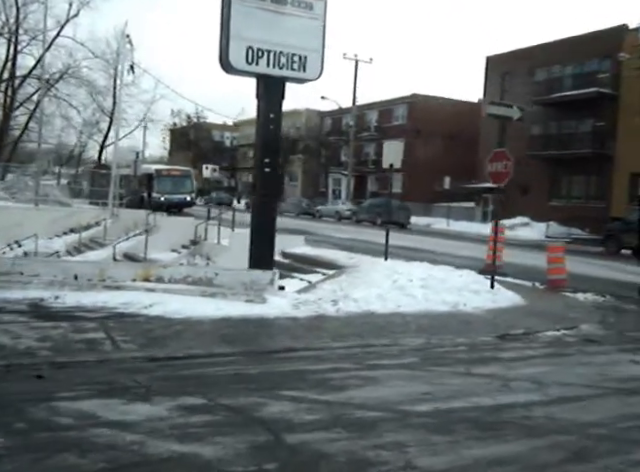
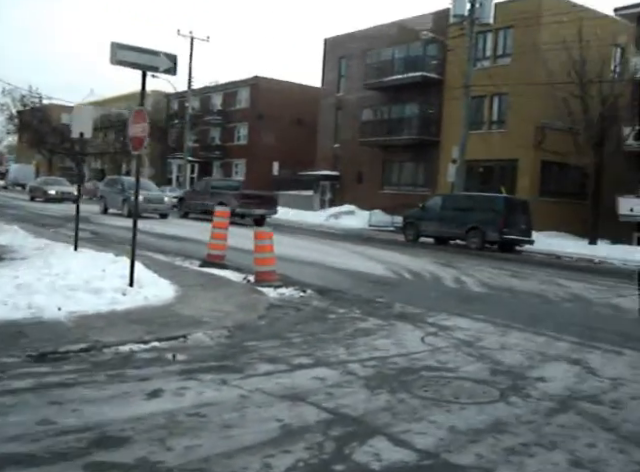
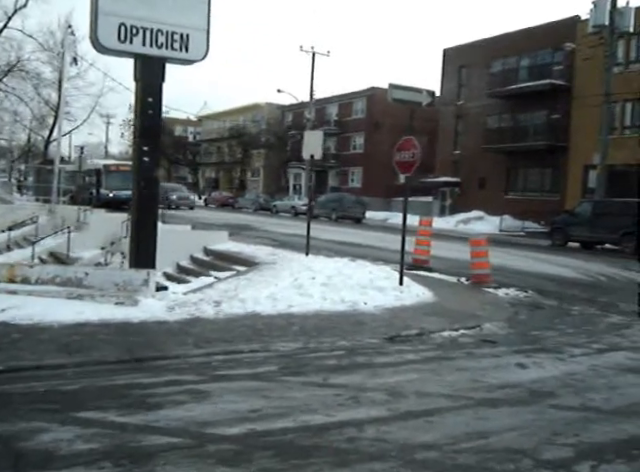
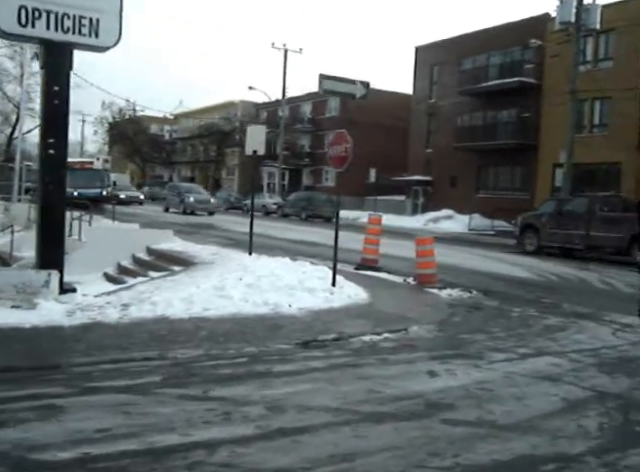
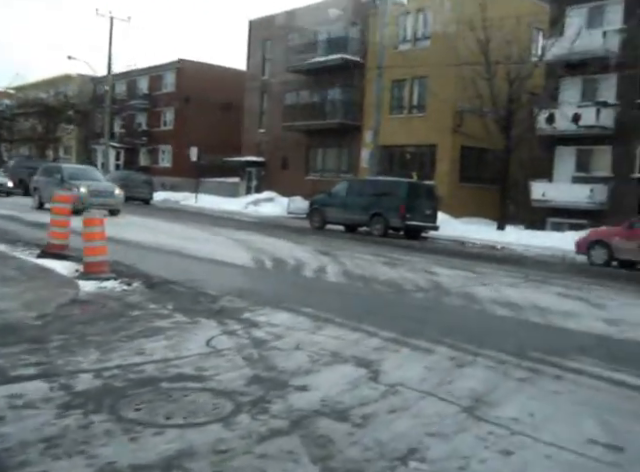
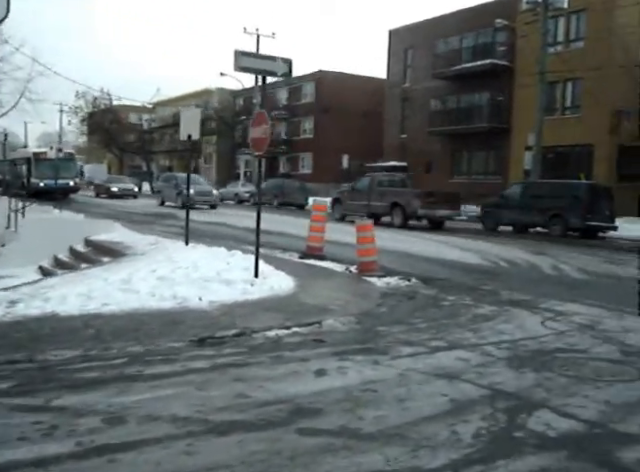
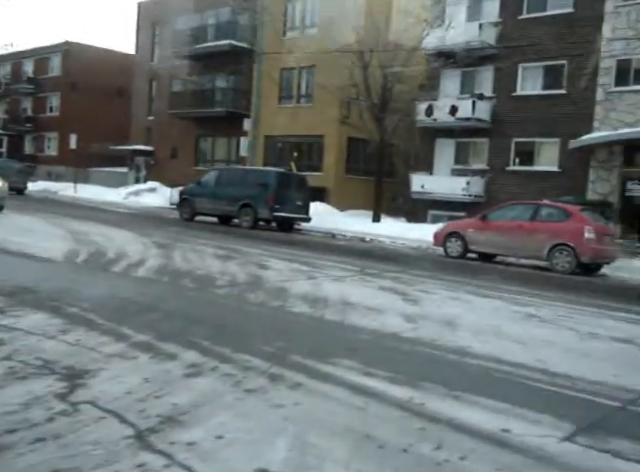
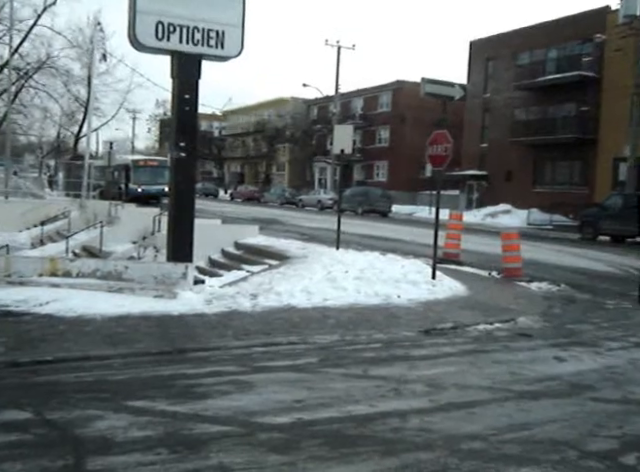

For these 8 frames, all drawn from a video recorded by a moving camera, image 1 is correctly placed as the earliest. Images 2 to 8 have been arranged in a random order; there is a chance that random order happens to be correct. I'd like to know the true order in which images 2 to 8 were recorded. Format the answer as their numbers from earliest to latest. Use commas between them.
8, 3, 4, 6, 2, 5, 7
